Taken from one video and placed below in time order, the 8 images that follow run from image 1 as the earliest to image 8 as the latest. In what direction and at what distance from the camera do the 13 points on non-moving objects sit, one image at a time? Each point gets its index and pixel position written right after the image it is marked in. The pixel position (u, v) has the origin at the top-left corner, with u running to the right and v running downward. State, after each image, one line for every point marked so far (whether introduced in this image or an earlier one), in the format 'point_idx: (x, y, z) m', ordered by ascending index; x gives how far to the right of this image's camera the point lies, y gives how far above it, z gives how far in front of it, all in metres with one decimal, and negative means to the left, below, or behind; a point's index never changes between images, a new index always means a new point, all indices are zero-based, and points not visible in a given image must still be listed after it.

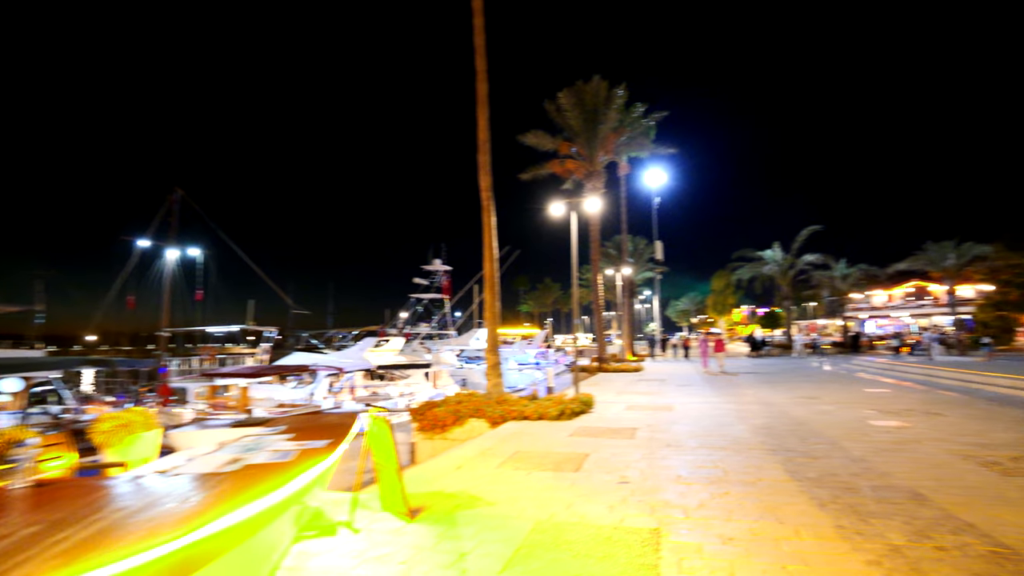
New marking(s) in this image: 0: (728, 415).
0: (+4.5, -2.7, +10.8) m
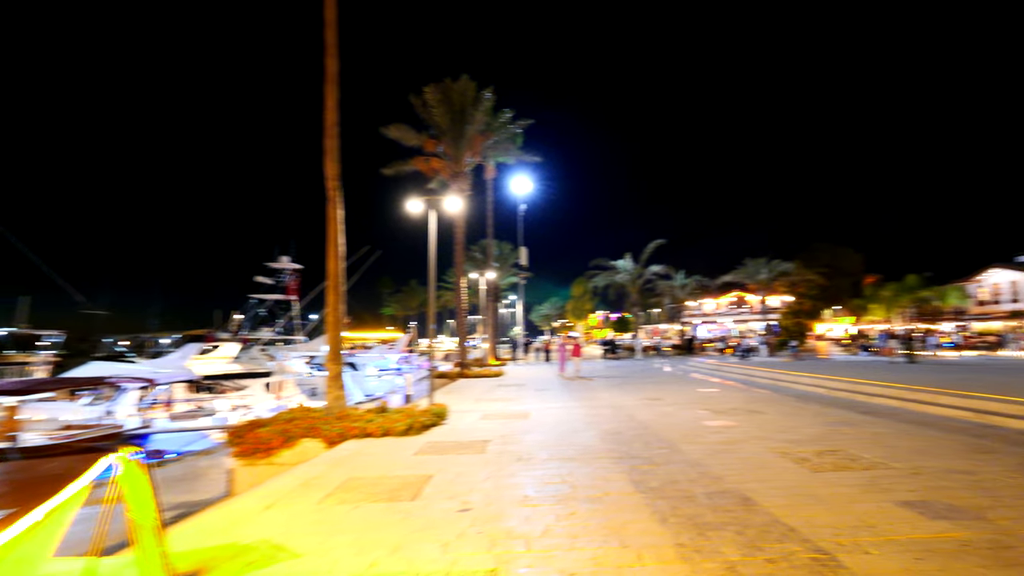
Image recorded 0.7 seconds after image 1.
0: (+1.4, -2.8, +10.7) m
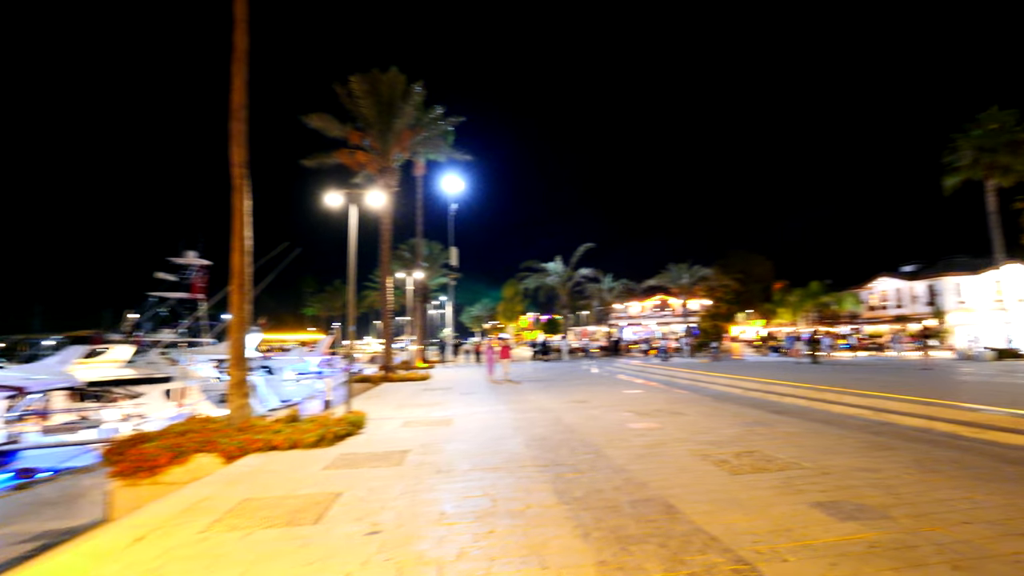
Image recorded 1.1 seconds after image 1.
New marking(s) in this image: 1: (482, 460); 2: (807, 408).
0: (-0.2, -2.8, +10.4) m
1: (-0.5, -2.6, +7.6) m
2: (+6.3, -2.6, +10.9) m
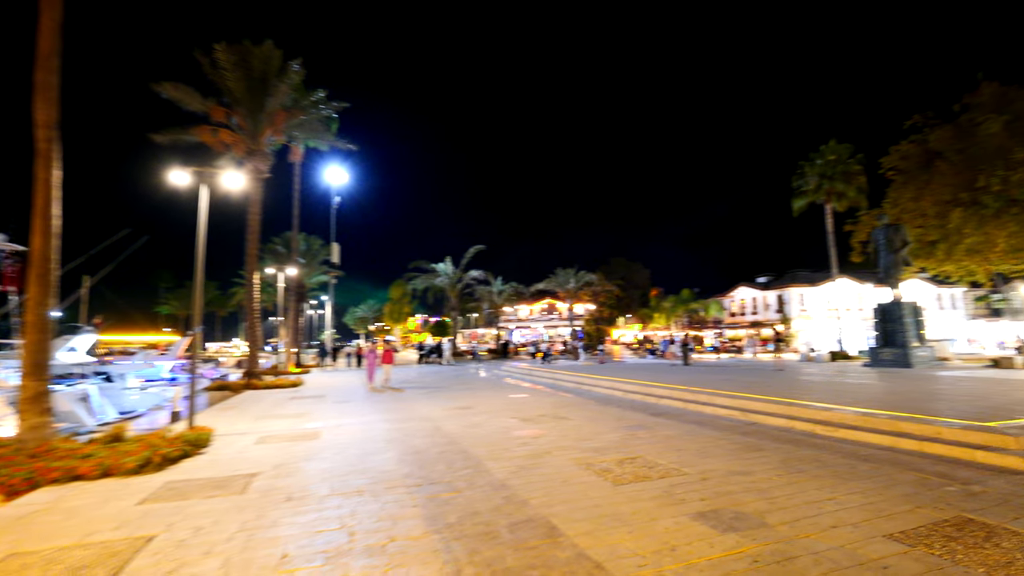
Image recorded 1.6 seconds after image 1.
0: (-2.5, -2.8, +9.4) m
1: (-2.2, -2.5, +6.6) m
2: (+3.8, -2.7, +11.2) m
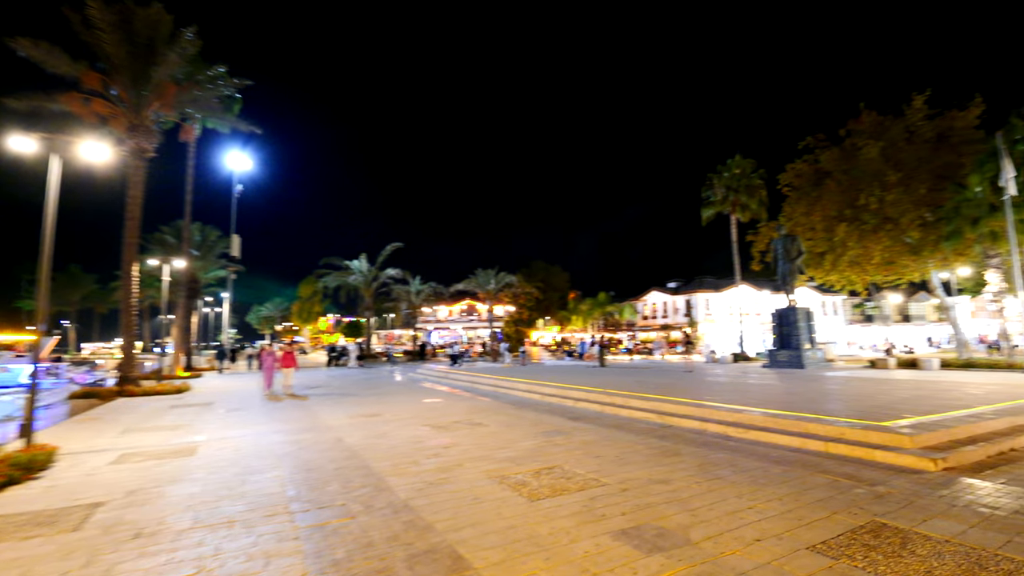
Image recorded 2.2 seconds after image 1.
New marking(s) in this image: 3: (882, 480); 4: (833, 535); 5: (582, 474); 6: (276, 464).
0: (-4.0, -2.7, +8.3) m
1: (-3.2, -2.4, +5.6) m
2: (+1.9, -2.7, +11.0) m
3: (+4.2, -2.2, +5.7) m
4: (+2.7, -2.1, +4.3) m
5: (+0.9, -2.3, +6.3) m
6: (-3.5, -2.6, +7.6) m
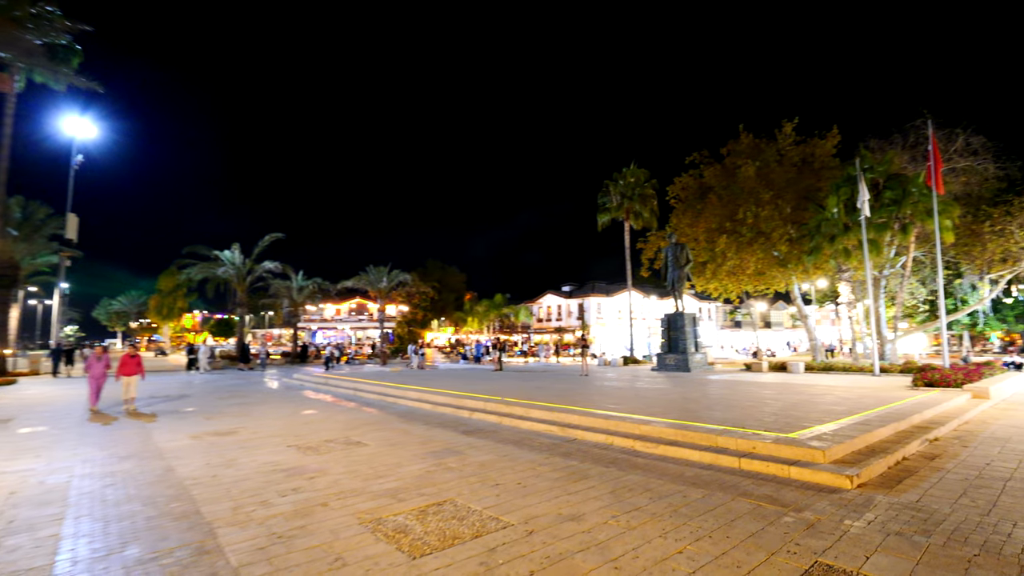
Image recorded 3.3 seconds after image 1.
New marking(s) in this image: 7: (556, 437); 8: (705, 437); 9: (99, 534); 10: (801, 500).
0: (-5.5, -2.5, +6.1) m
1: (-4.2, -2.3, +3.6) m
2: (-0.3, -2.7, +9.9) m
3: (+3.0, -2.2, +5.3) m
4: (+1.9, -2.1, +3.6) m
5: (-0.3, -2.3, +5.2) m
6: (-4.9, -2.4, +5.5) m
7: (+0.8, -2.6, +8.8) m
8: (+2.8, -2.2, +7.4) m
9: (-4.0, -2.4, +5.0) m
10: (+3.0, -2.2, +5.3) m
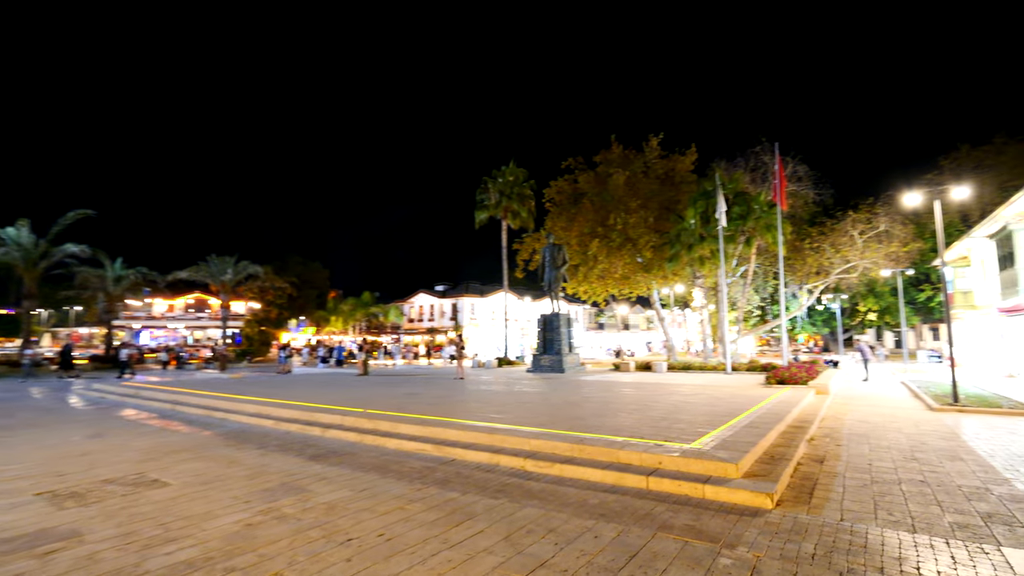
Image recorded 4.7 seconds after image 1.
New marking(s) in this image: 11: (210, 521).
0: (-6.5, -2.2, +3.1) m
1: (-4.7, -2.0, +1.0) m
2: (-2.4, -2.5, +8.1) m
3: (+1.9, -2.1, +4.4) m
4: (+1.2, -2.0, +2.5) m
5: (-1.3, -2.1, +3.5) m
6: (-5.8, -2.1, +2.7) m
7: (-1.2, -2.4, +7.3) m
8: (+1.2, -2.1, +6.5) m
9: (-4.8, -2.1, +2.4) m
10: (+1.9, -2.1, +4.5) m
11: (-2.9, -2.2, +4.9) m
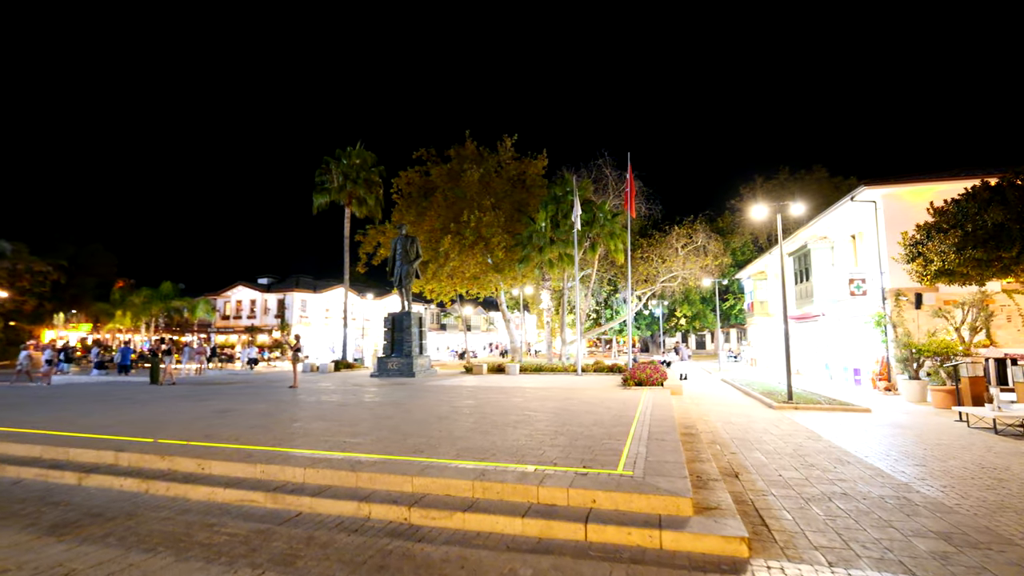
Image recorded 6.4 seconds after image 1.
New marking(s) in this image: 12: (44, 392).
0: (-6.2, -1.8, -0.7) m
1: (-3.8, -1.6, -2.1) m
2: (-3.9, -2.2, +5.4) m
3: (+1.4, -2.0, +3.2) m
4: (+1.3, -1.9, +1.2) m
5: (-1.4, -1.9, +1.3) m
6: (-5.4, -1.8, -0.8) m
7: (-2.4, -2.2, +5.0) m
8: (+0.1, -1.9, +4.9) m
9: (-4.4, -1.7, -0.8) m
10: (+1.4, -2.0, +3.2) m
11: (-3.3, -2.0, +2.2) m
12: (-14.2, -3.1, +15.6) m
